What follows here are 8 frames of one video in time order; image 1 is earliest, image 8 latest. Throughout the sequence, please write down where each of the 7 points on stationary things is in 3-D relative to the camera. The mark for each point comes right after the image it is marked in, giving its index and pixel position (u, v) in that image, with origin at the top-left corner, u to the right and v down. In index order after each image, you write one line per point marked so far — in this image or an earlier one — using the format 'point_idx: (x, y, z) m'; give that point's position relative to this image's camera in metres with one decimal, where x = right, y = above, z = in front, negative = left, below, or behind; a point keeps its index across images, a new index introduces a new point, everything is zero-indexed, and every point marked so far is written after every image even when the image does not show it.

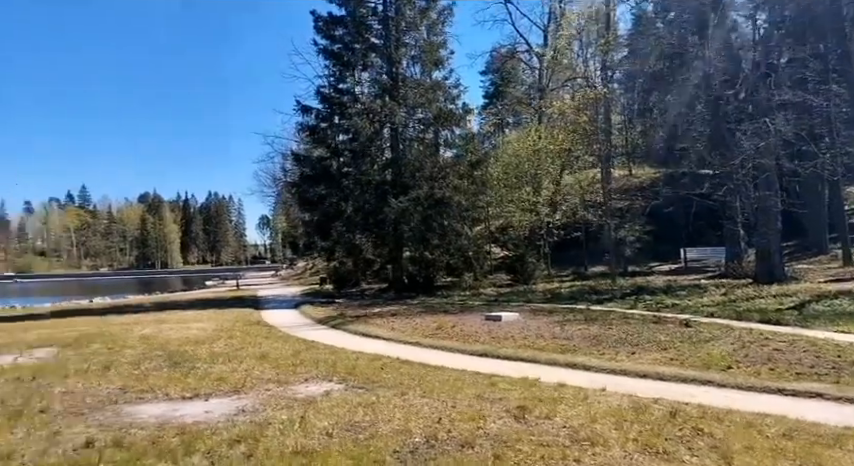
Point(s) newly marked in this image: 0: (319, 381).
0: (-1.0, -1.4, +5.2) m
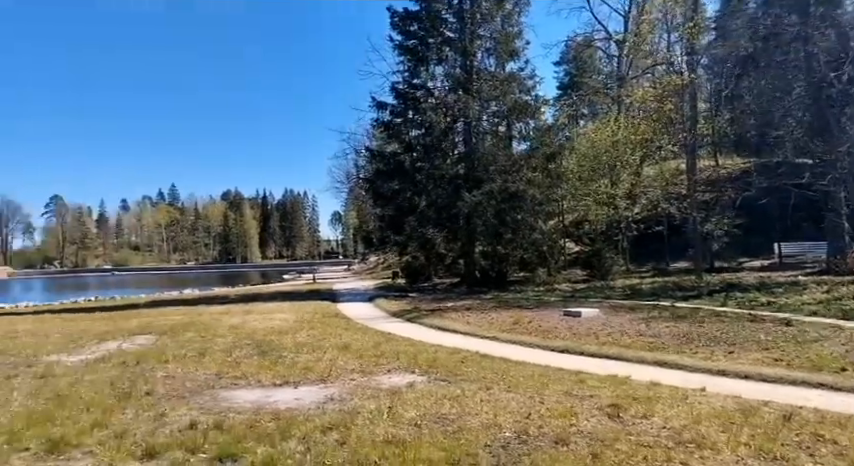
0: (-0.3, -1.4, +5.3) m
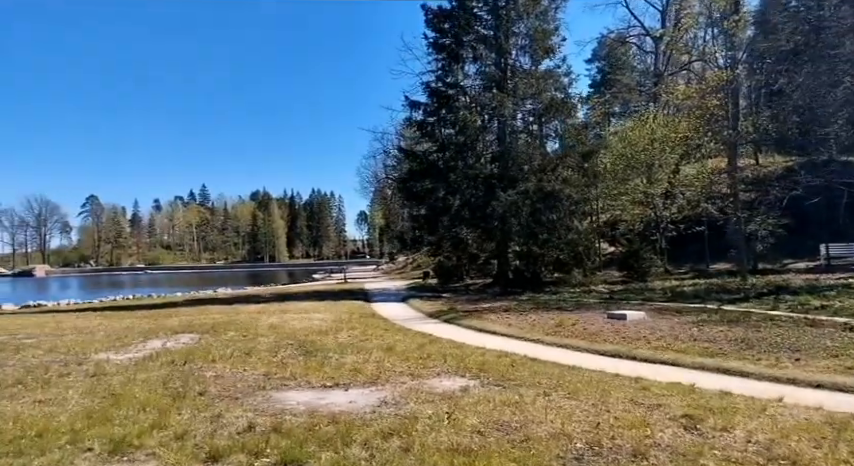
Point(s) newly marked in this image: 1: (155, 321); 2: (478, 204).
0: (+0.2, -1.4, +5.2) m
1: (-7.3, -2.4, +14.6) m
2: (+1.9, +1.0, +19.8) m
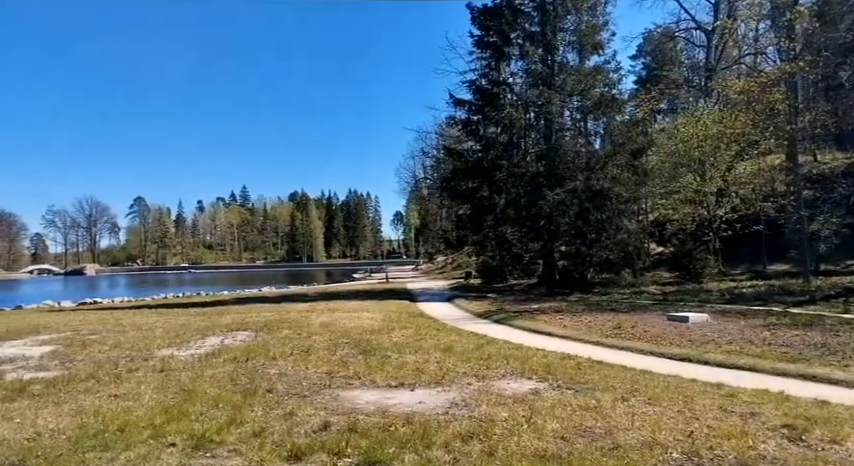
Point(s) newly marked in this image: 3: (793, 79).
0: (+0.9, -1.4, +5.1) m
1: (-6.0, -2.3, +15.0) m
2: (+3.5, +1.1, +19.5) m
3: (+11.5, +4.8, +17.1) m
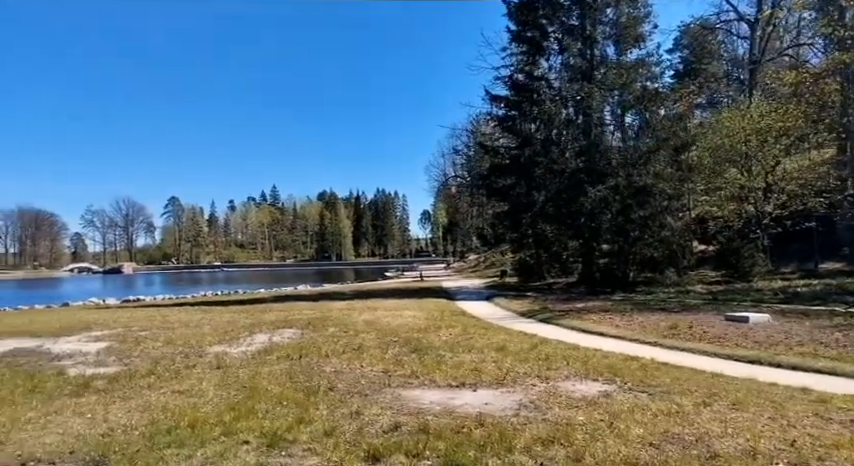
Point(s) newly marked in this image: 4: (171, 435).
0: (+1.4, -1.3, +4.9) m
1: (-4.9, -2.3, +15.2) m
2: (+4.9, +1.1, +19.2) m
3: (+12.7, +4.9, +16.3) m
4: (-1.8, -1.4, +3.8) m
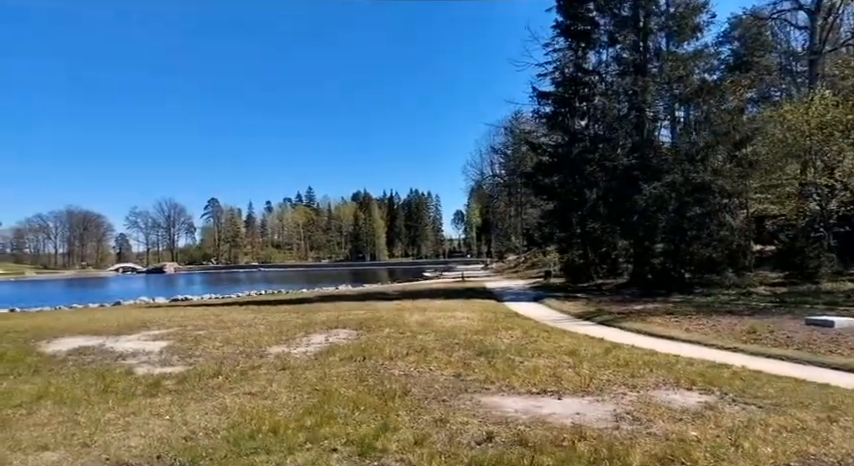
0: (+2.1, -1.3, +4.6) m
1: (-3.5, -2.3, +15.3) m
2: (+6.5, +1.2, +18.6) m
3: (+14.1, +5.0, +15.2) m
4: (-1.2, -1.4, +3.7) m
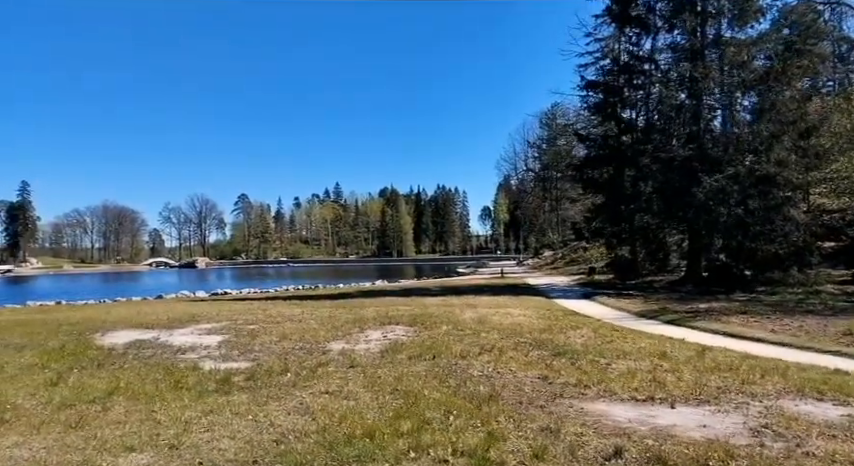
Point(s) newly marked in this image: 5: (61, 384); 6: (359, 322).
0: (+2.9, -1.3, +4.1) m
1: (-2.1, -2.2, +15.1) m
2: (+8.1, +1.3, +17.9) m
3: (+15.4, +5.1, +14.0) m
4: (-0.5, -1.4, +3.5) m
5: (-4.3, -1.8, +6.5) m
6: (-1.5, -2.0, +12.2) m
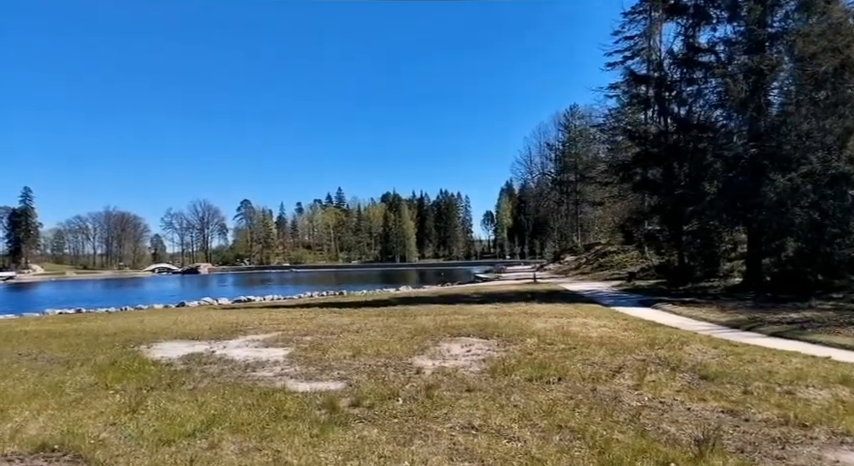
0: (+4.2, -1.3, +3.2) m
1: (-0.5, -2.3, +14.3) m
2: (+9.7, +1.2, +16.8) m
3: (+16.9, +5.0, +12.8) m
4: (+0.8, -1.4, +2.6) m
5: (-3.0, -1.9, +5.7) m
6: (0.0, -2.1, +11.4) m
